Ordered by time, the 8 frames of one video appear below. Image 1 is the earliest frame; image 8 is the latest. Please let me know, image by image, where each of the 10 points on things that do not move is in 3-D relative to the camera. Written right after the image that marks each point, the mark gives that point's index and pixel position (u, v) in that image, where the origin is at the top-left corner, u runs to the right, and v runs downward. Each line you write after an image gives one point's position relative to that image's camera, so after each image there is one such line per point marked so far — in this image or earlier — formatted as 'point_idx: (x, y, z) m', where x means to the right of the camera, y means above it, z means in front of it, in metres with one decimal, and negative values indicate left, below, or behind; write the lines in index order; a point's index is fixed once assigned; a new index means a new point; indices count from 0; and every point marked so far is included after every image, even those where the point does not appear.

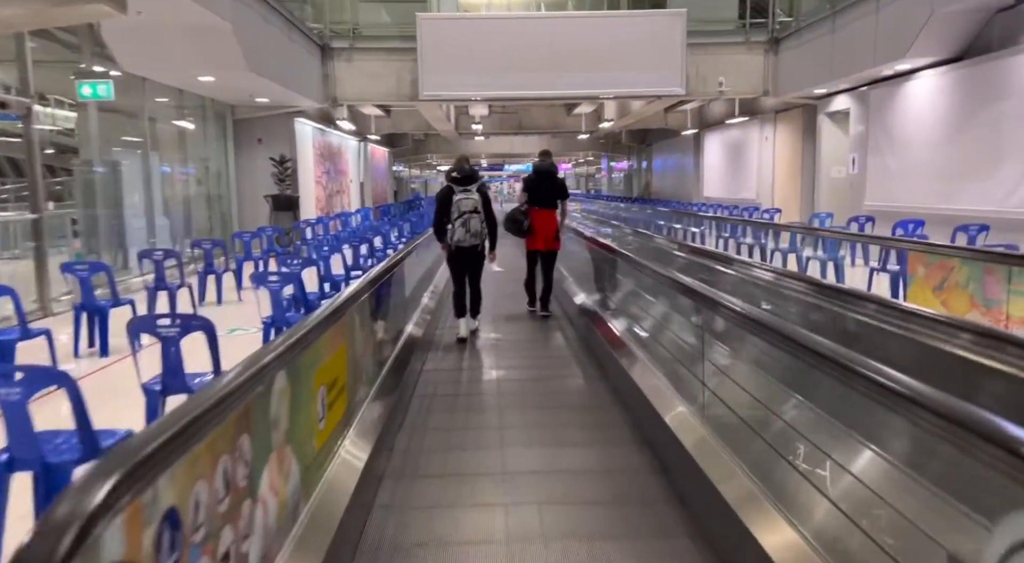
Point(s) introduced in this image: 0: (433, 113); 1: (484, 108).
0: (-1.4, +3.1, +11.1) m
1: (-0.6, +3.6, +12.5) m
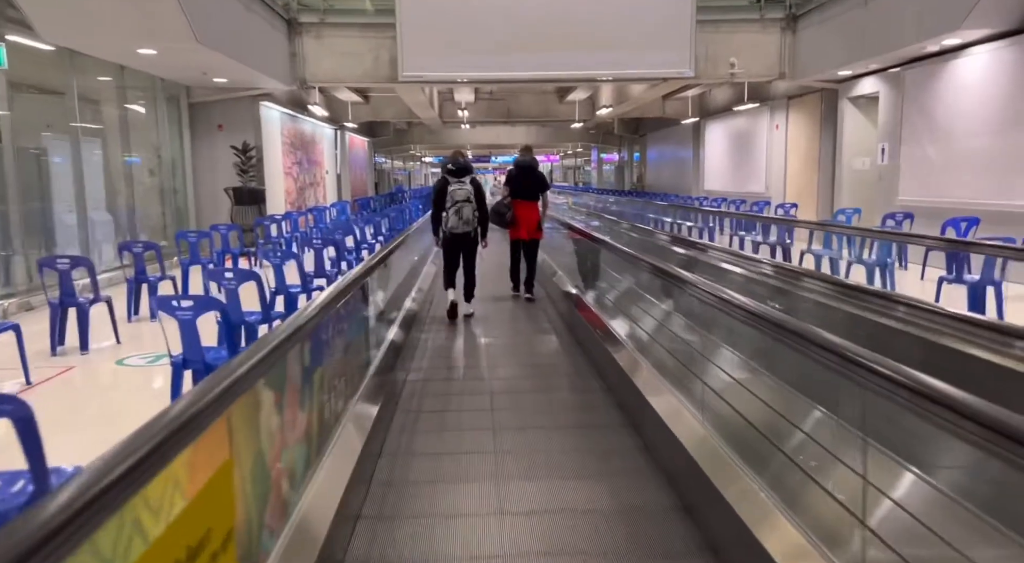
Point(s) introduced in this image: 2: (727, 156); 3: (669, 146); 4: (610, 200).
0: (-1.6, +3.1, +10.5) m
1: (-0.8, +3.6, +11.9) m
2: (+4.6, +2.7, +13.2) m
3: (+4.5, +3.7, +17.3) m
4: (+2.2, +1.9, +14.4) m
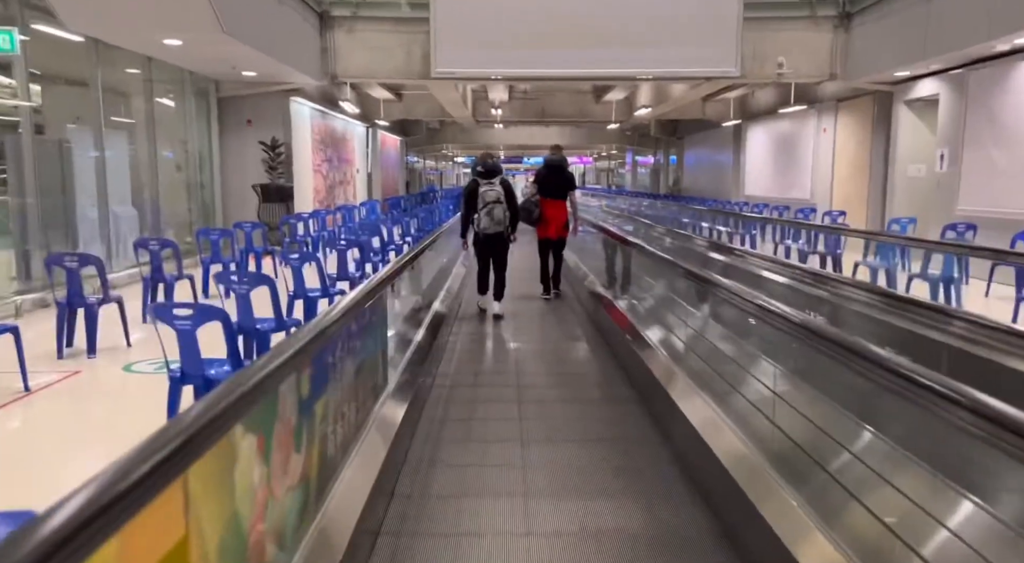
0: (-1.1, +3.1, +10.3) m
1: (-0.2, +3.6, +11.7) m
2: (+5.3, +2.5, +12.8) m
3: (+5.4, +3.5, +16.9) m
4: (+2.9, +1.8, +14.1) m
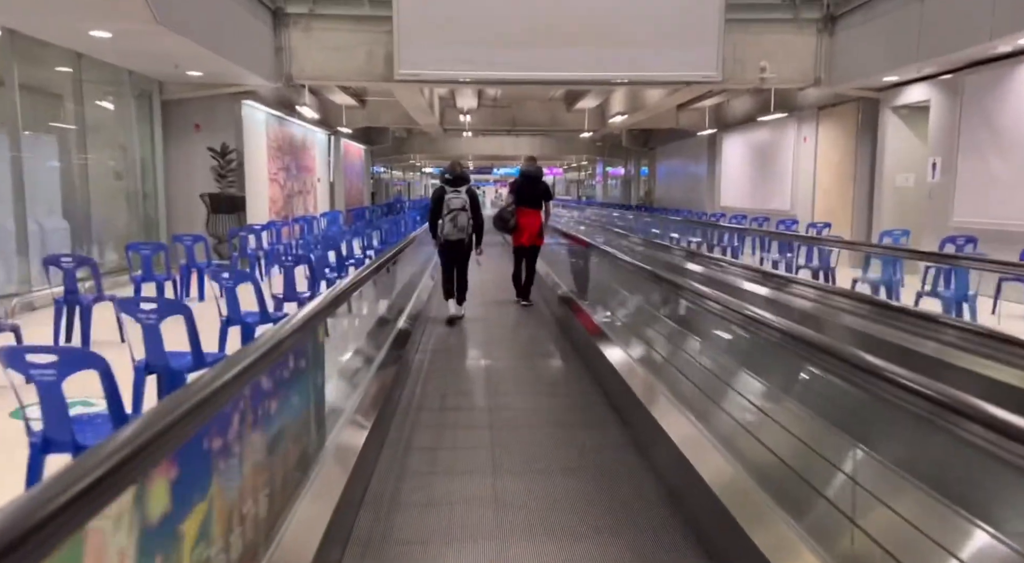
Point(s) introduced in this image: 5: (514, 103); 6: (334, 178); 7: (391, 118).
0: (-1.6, +2.9, +9.9) m
1: (-0.8, +3.3, +11.4) m
2: (+4.7, +2.2, +12.7) m
3: (+4.6, +3.2, +16.8) m
4: (+2.3, +1.5, +13.9) m
5: (+0.1, +4.0, +14.0) m
6: (-4.2, +2.4, +14.8) m
7: (-2.7, +3.6, +13.8) m
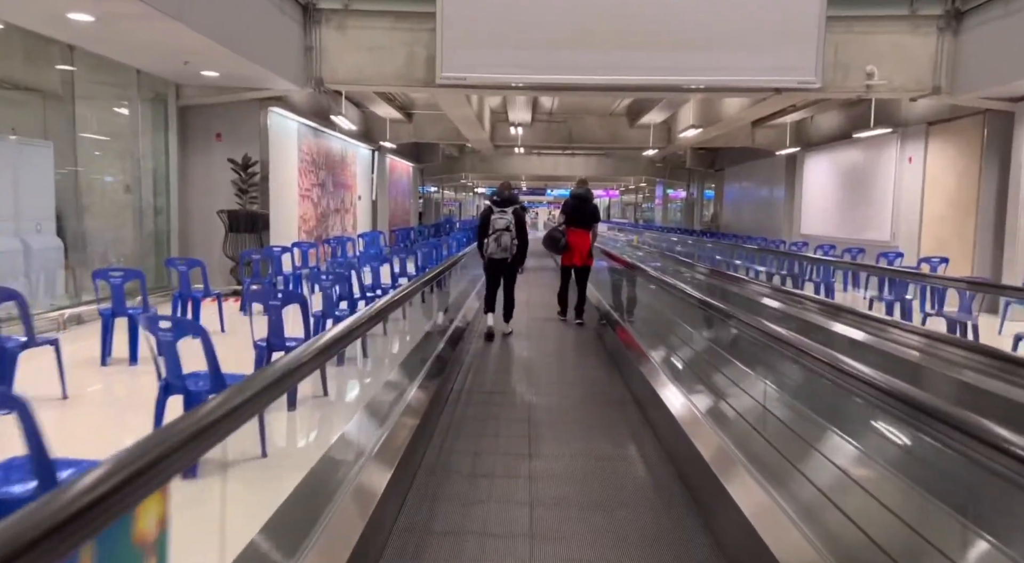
0: (-0.7, +2.5, +9.4) m
1: (+0.2, +2.9, +10.8) m
2: (+5.7, +1.6, +11.6) m
3: (+5.9, +2.5, +15.8) m
4: (+3.4, +0.9, +13.0) m
5: (+1.2, +3.4, +13.3) m
6: (-3.0, +1.9, +14.5) m
7: (-1.5, +3.1, +13.3) m
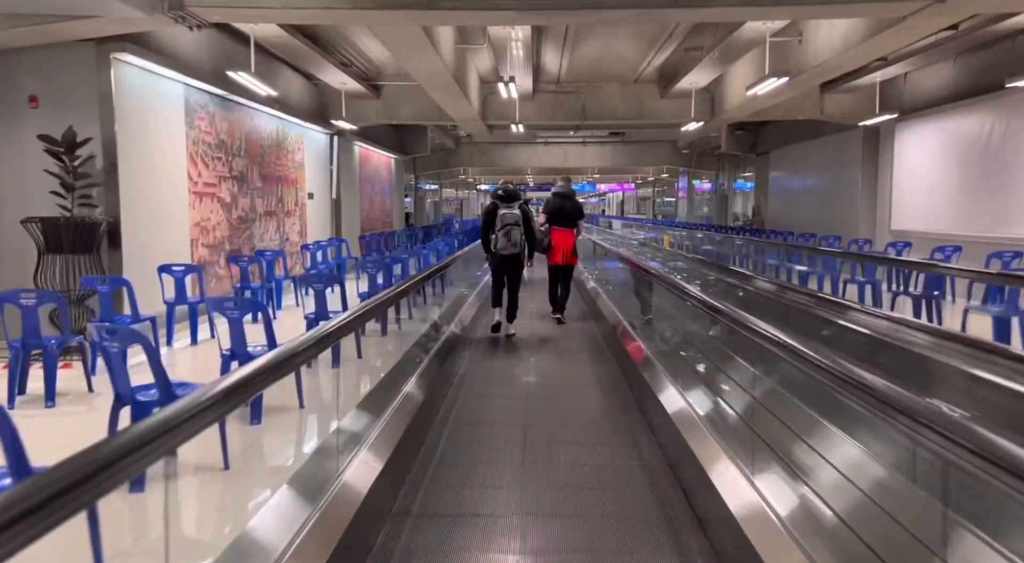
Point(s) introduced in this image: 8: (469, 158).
0: (-0.8, +2.3, +7.6) m
1: (+0.2, +2.7, +9.0) m
2: (+5.7, +1.6, +9.8) m
3: (+6.0, +2.4, +13.9) m
4: (+3.4, +0.8, +11.1) m
5: (+1.3, +3.3, +11.5) m
6: (-2.9, +1.7, +12.8) m
7: (-1.5, +2.9, +11.6) m
8: (-1.2, +3.6, +18.5) m
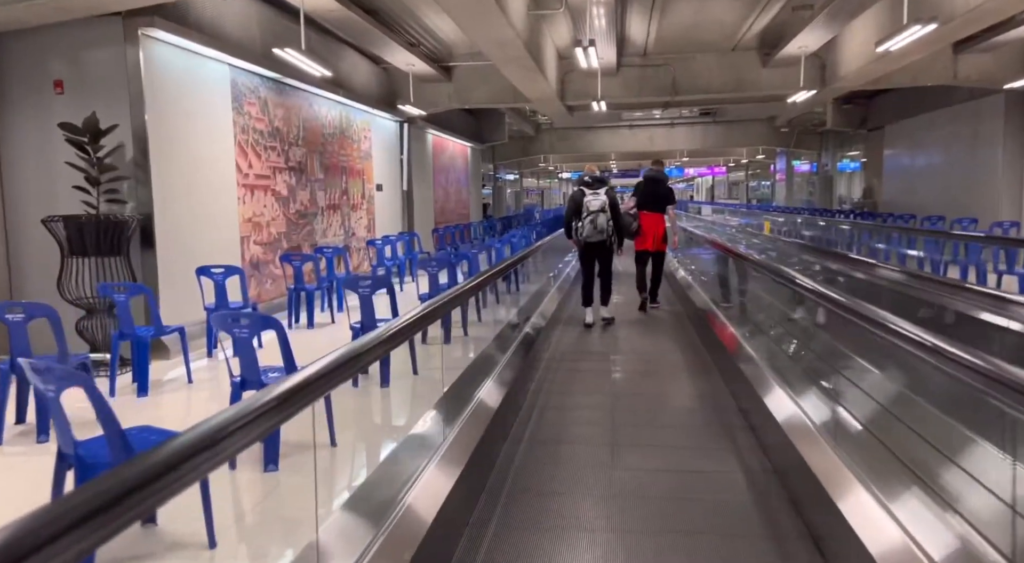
0: (+0.2, +2.4, +7.1) m
1: (+1.3, +2.8, +8.3) m
2: (+6.9, +1.7, +8.4) m
3: (+7.7, +2.6, +12.4) m
4: (+4.8, +0.9, +10.1) m
5: (+2.7, +3.4, +10.7) m
6: (-1.3, +1.9, +12.5) m
7: (0.0, +3.0, +11.1) m
8: (+1.2, +3.8, +17.9) m
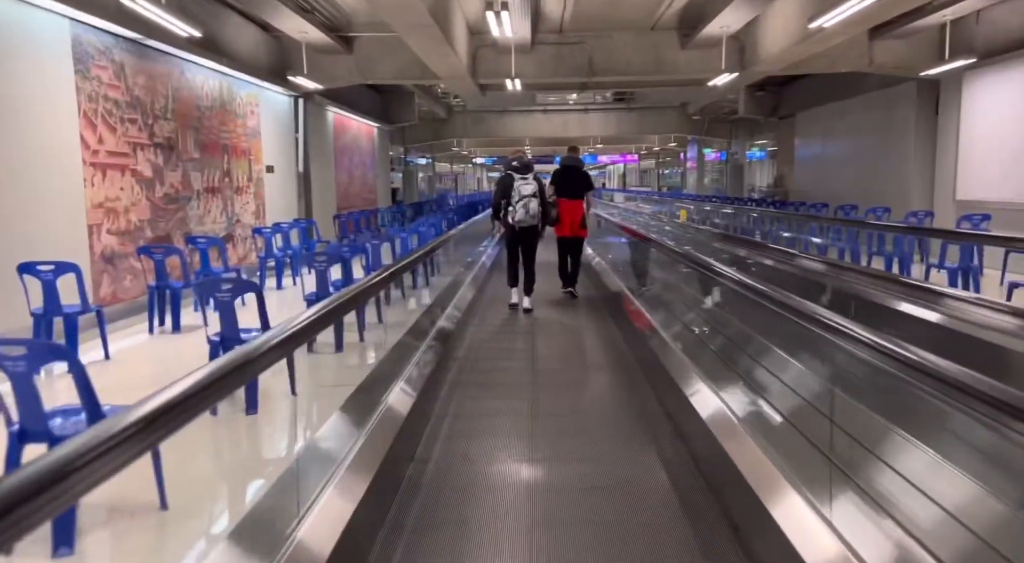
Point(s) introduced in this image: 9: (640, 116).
0: (-0.8, +2.5, +6.7) m
1: (+0.1, +3.0, +8.0) m
2: (+5.7, +1.9, +8.9) m
3: (+6.0, +2.9, +12.9) m
4: (+3.4, +1.2, +10.3) m
5: (+1.2, +3.6, +10.6) m
6: (-3.0, +2.1, +11.8) m
7: (-1.6, +3.2, +10.6) m
8: (-1.3, +4.2, +17.5) m
9: (+3.6, +4.6, +17.8) m
